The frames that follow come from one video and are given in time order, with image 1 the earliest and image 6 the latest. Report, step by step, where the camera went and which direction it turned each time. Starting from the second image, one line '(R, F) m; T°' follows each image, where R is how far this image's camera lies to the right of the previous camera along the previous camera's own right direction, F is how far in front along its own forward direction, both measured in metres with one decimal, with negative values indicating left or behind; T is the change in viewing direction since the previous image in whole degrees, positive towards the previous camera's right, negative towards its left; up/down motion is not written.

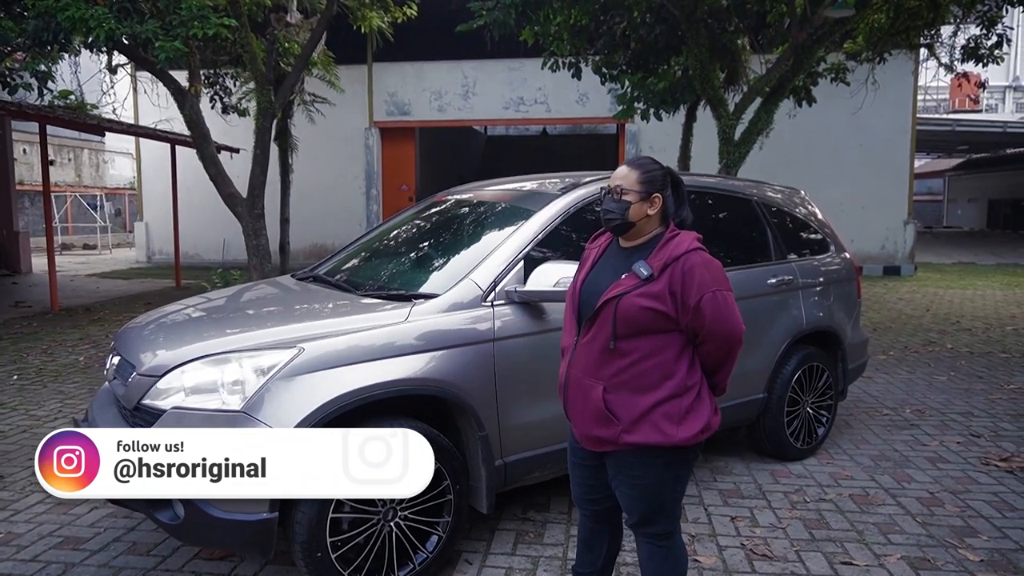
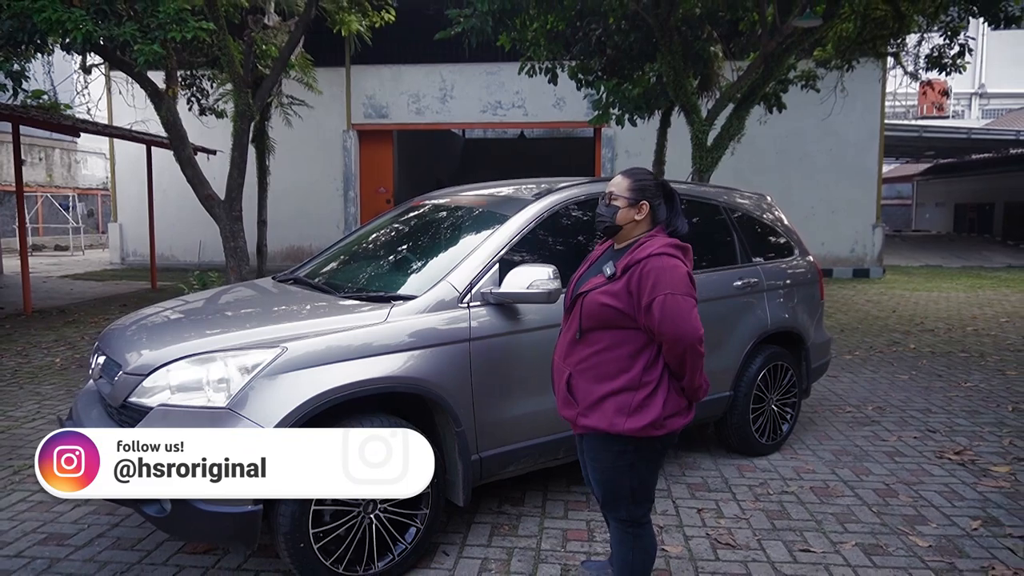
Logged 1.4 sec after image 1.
(0.0, -0.1) m; +2°
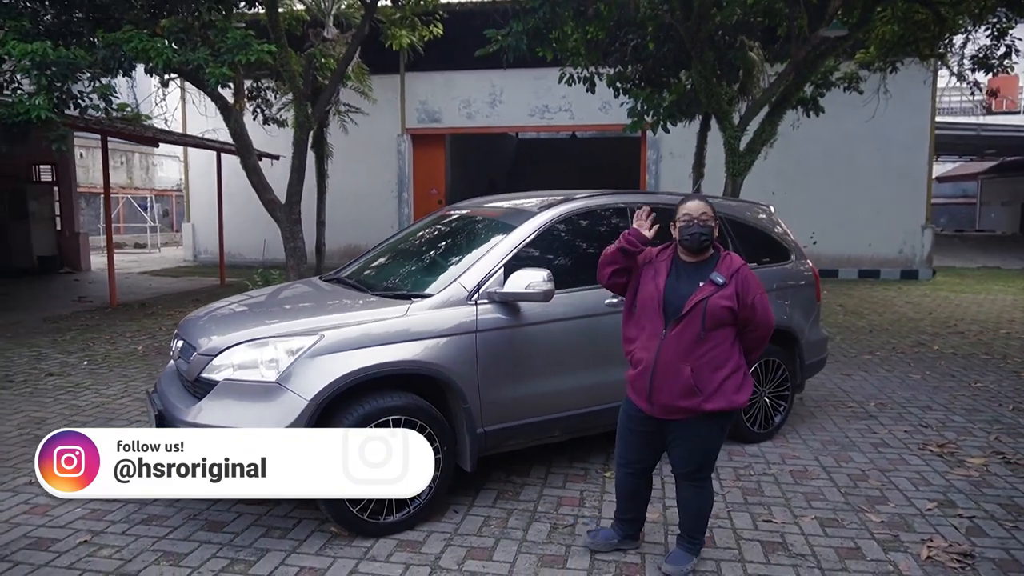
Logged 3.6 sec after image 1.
(+0.3, -0.6) m; -4°
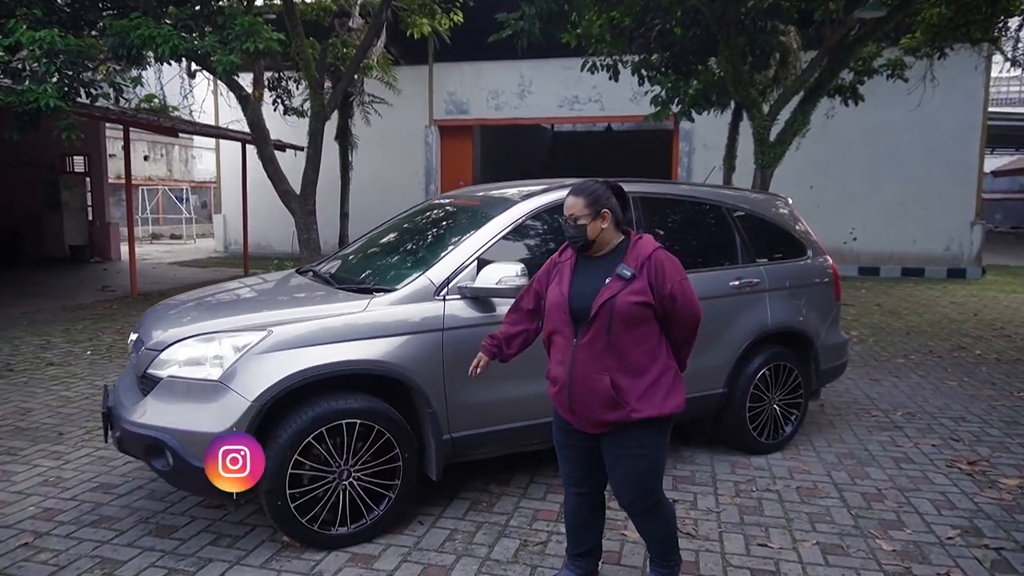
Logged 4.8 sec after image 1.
(+0.3, +0.3) m; -3°
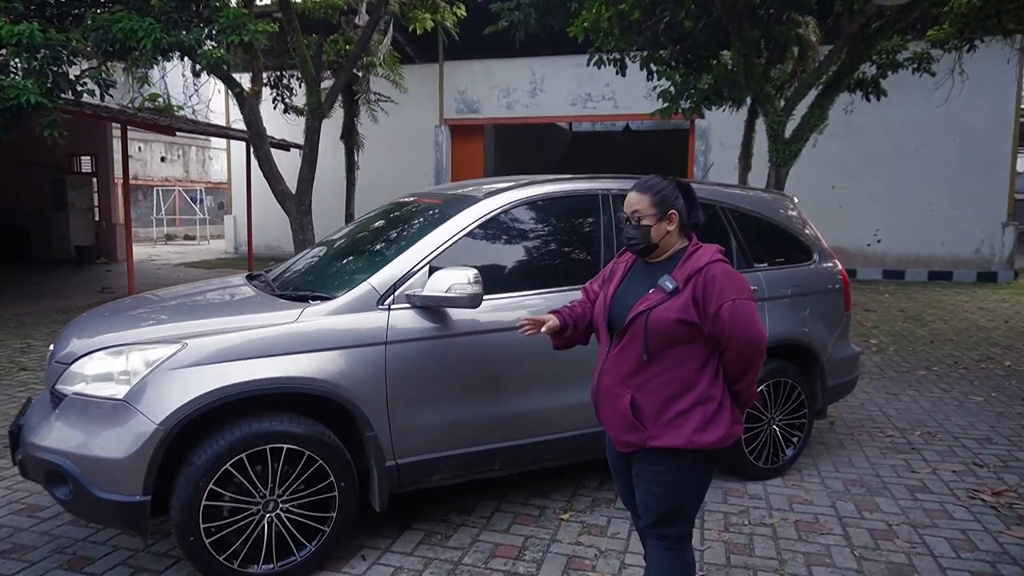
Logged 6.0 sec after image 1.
(+0.3, +0.4) m; -2°
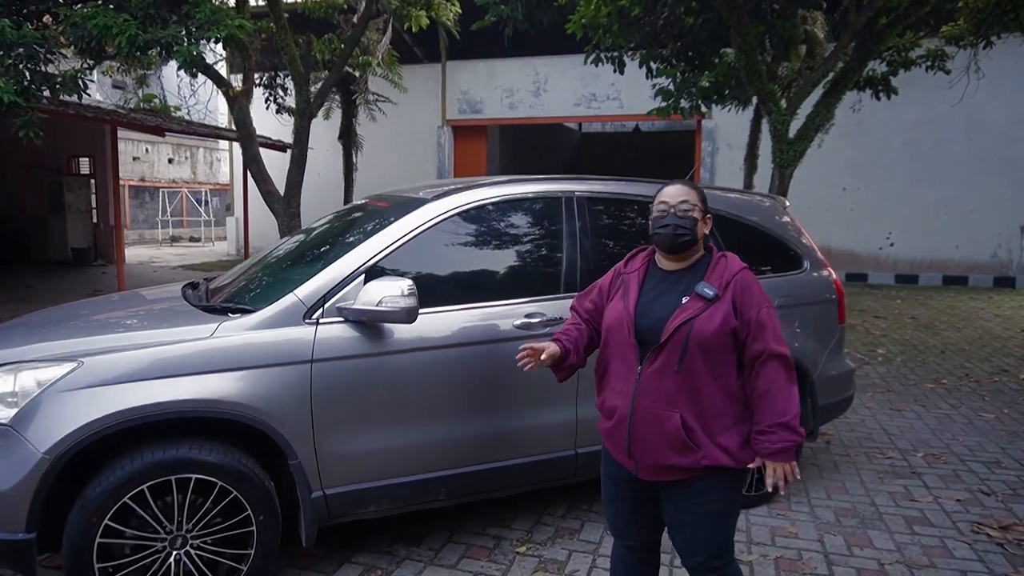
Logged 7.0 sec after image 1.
(+0.3, +0.3) m; -1°
